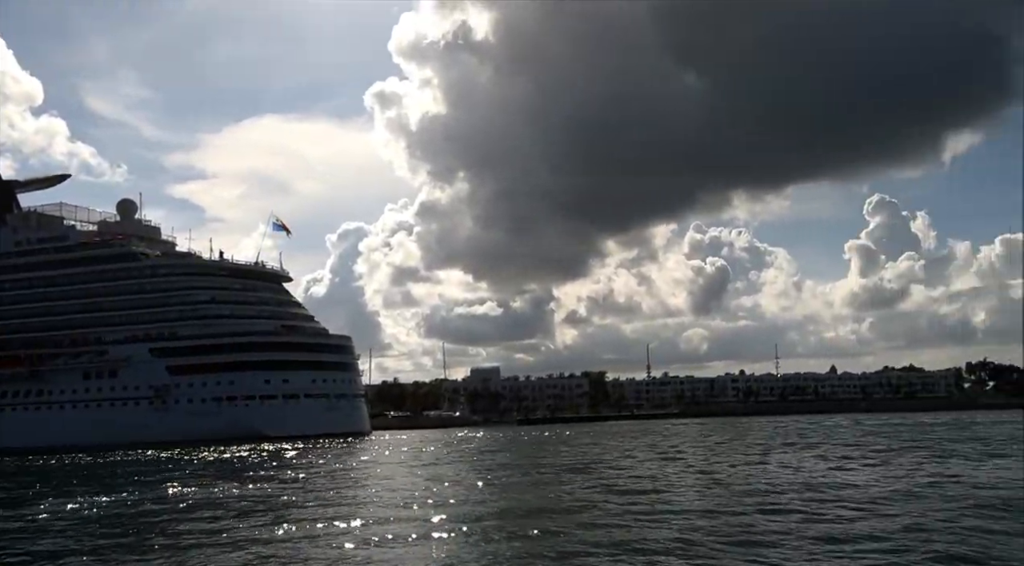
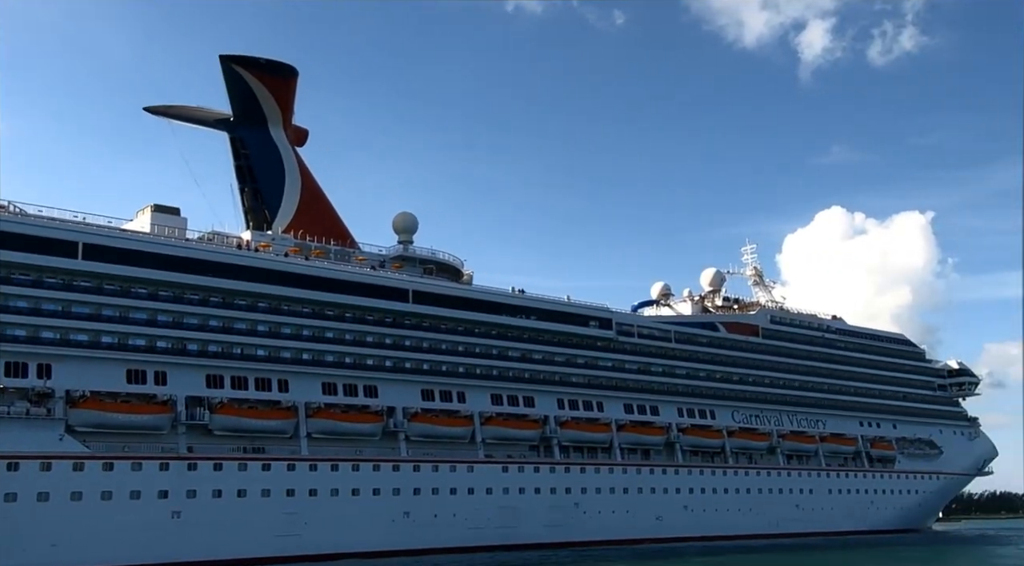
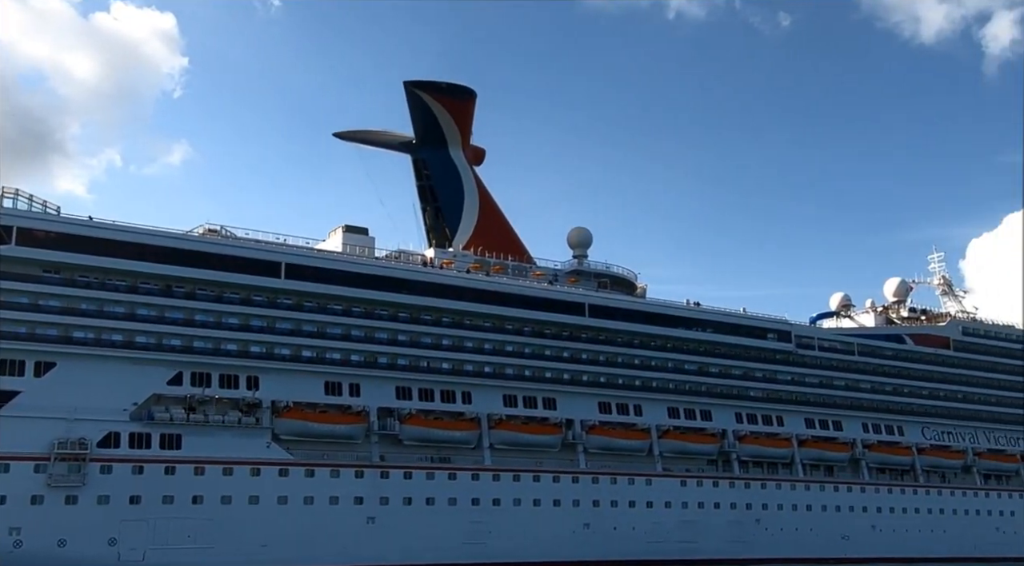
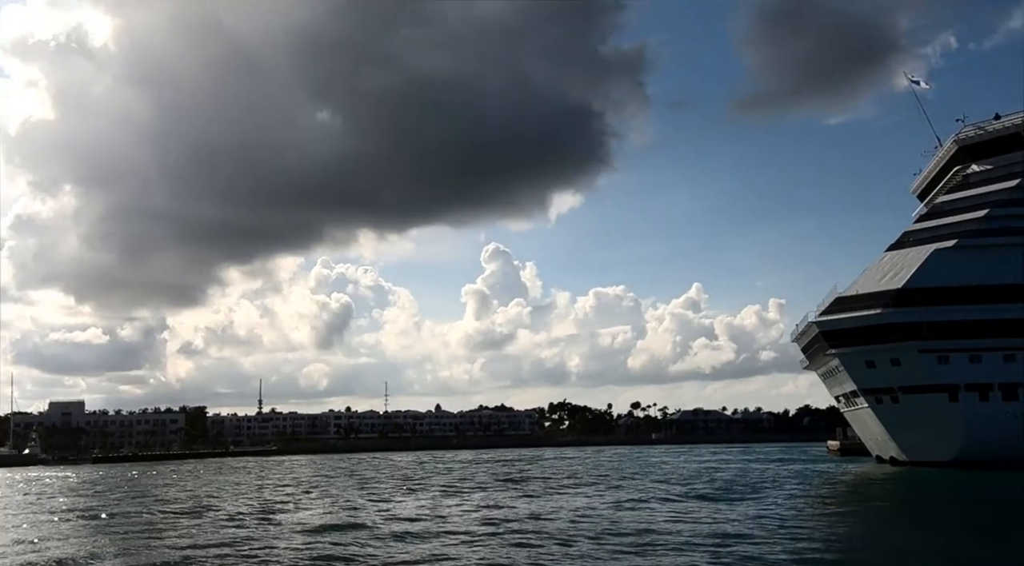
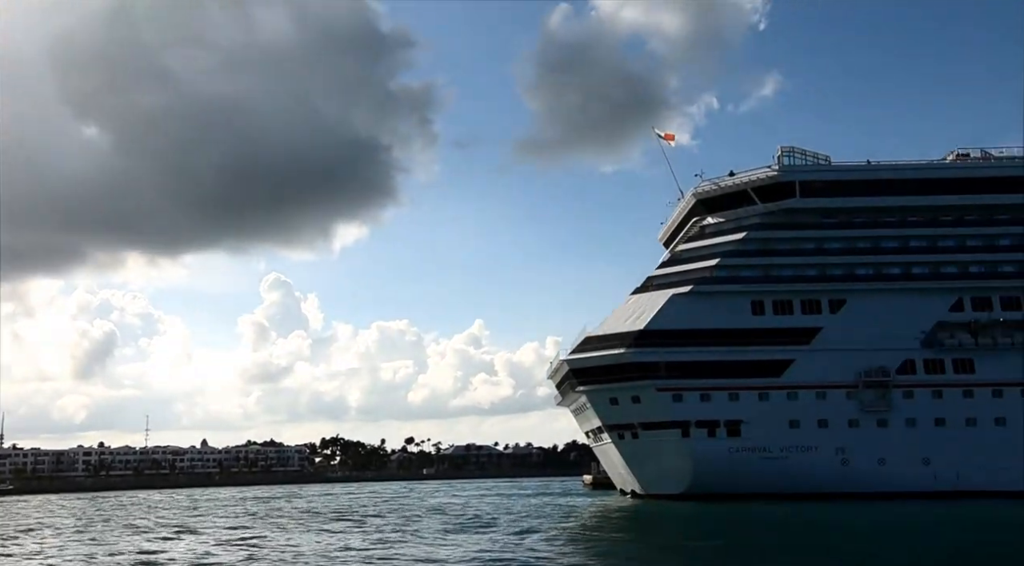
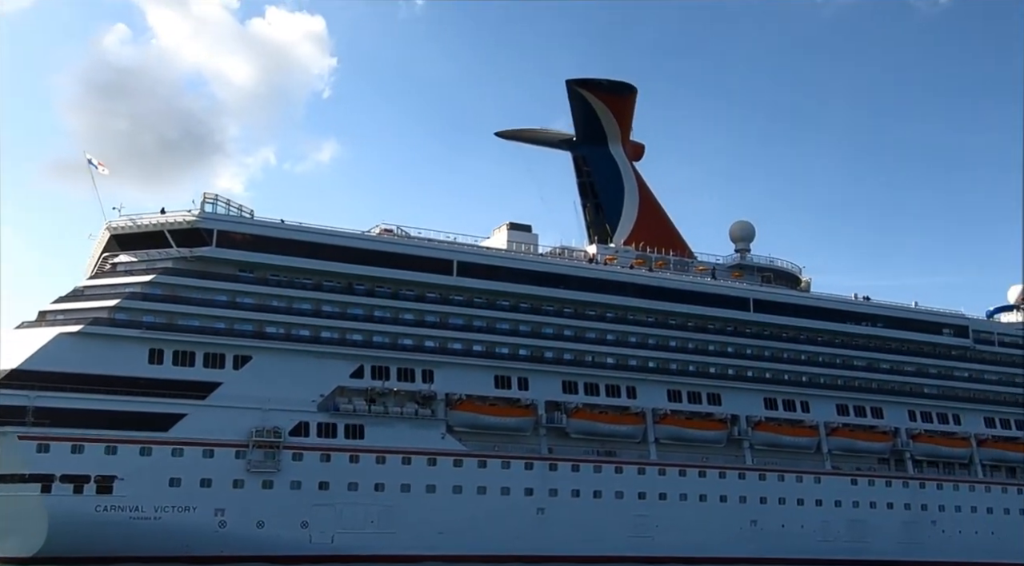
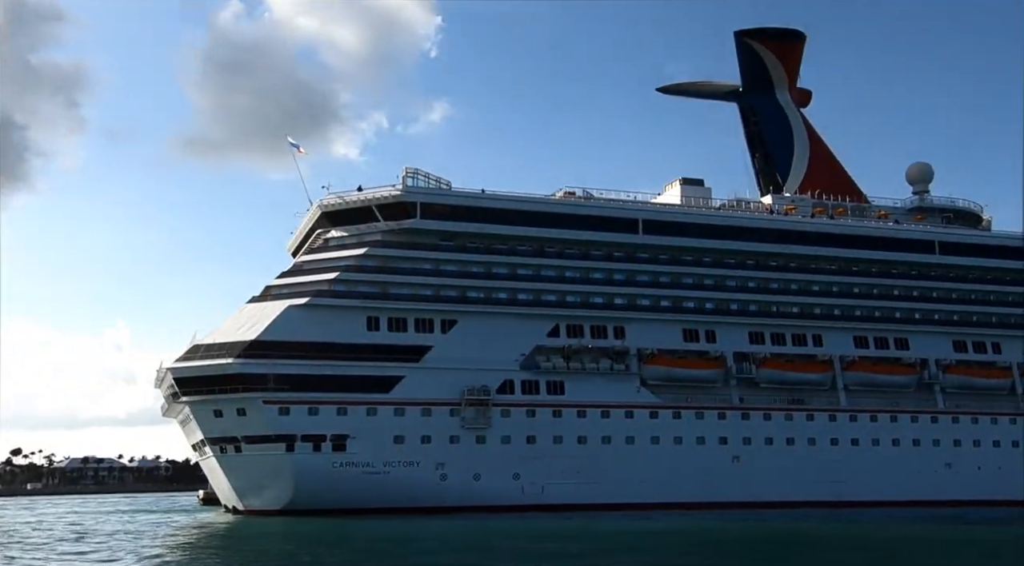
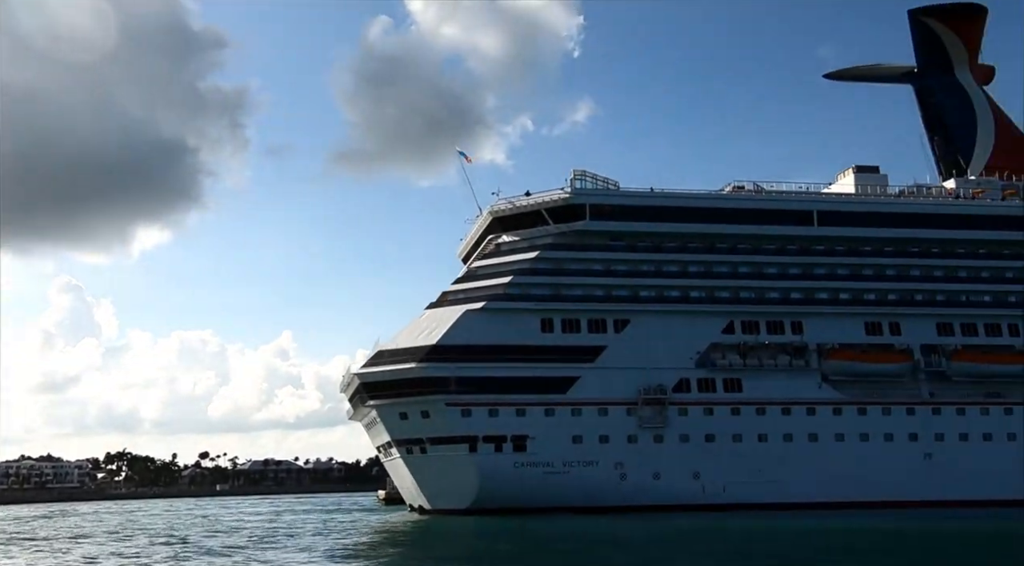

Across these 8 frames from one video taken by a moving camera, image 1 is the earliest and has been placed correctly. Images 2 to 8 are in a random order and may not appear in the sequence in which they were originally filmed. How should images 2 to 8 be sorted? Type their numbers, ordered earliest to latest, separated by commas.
4, 5, 8, 7, 6, 3, 2
